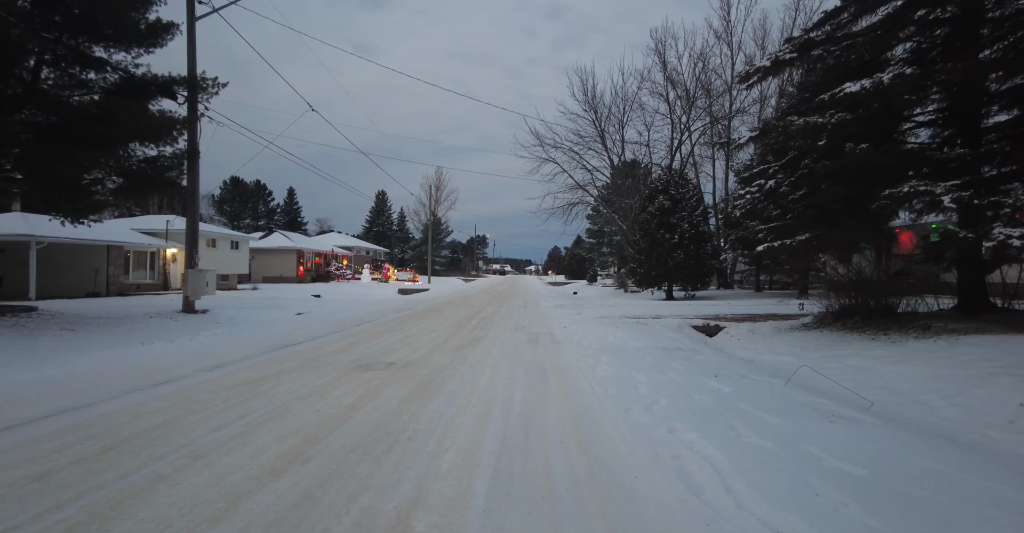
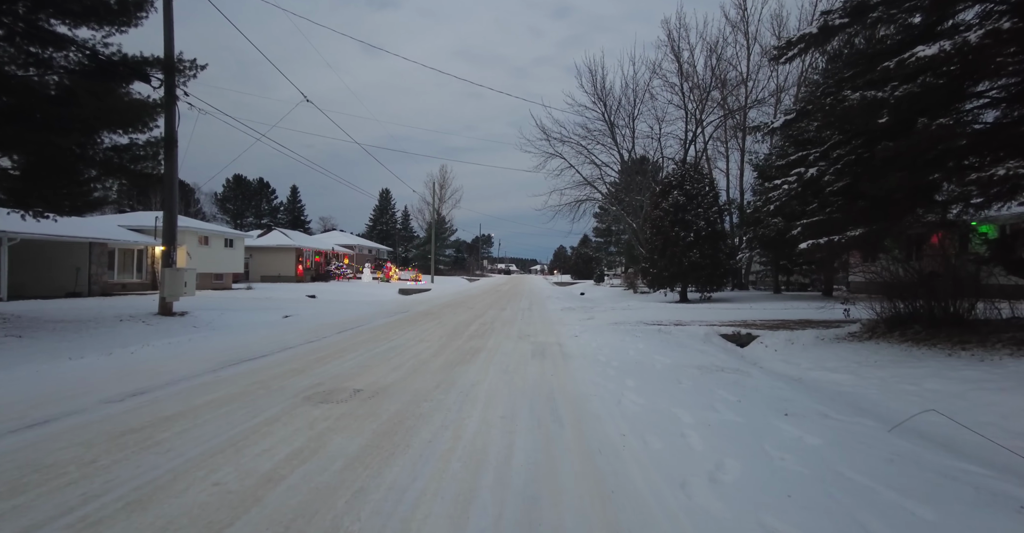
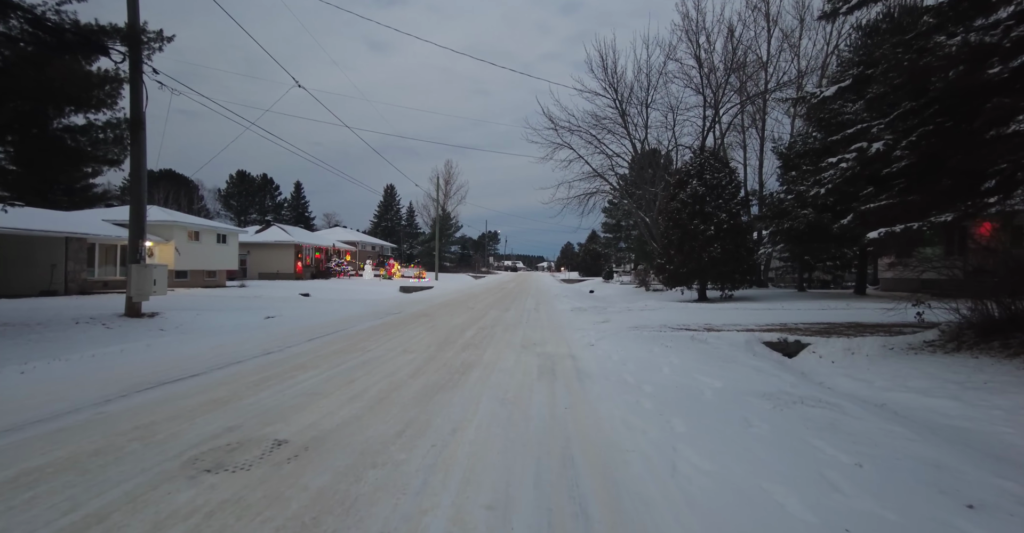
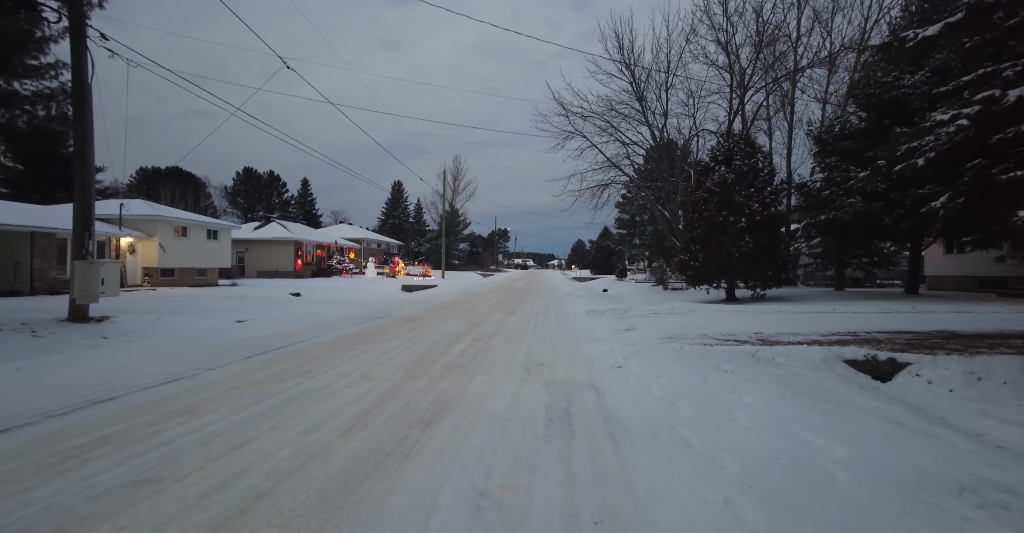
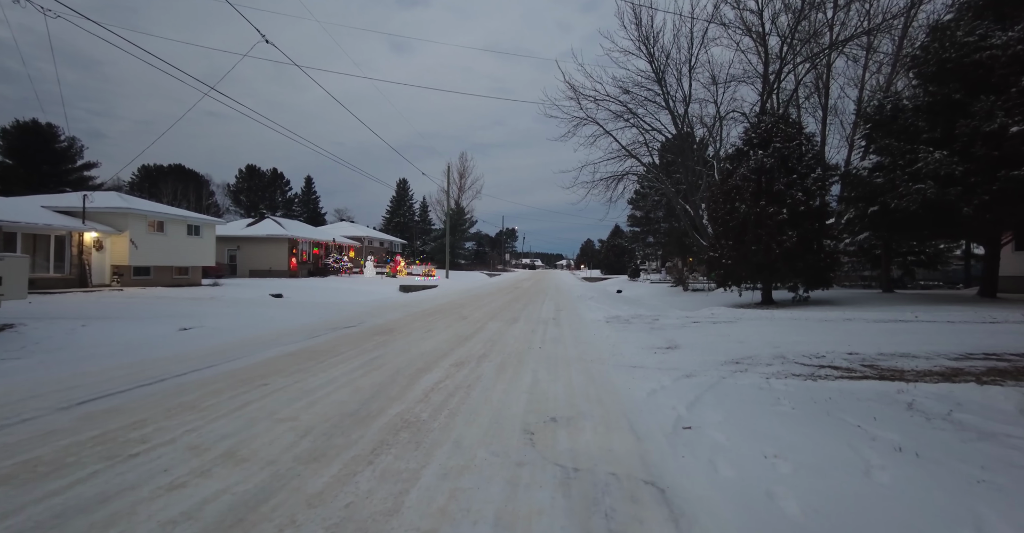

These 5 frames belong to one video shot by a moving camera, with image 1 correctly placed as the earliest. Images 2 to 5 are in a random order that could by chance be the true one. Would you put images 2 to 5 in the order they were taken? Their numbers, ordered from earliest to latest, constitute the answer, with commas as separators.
2, 3, 4, 5
